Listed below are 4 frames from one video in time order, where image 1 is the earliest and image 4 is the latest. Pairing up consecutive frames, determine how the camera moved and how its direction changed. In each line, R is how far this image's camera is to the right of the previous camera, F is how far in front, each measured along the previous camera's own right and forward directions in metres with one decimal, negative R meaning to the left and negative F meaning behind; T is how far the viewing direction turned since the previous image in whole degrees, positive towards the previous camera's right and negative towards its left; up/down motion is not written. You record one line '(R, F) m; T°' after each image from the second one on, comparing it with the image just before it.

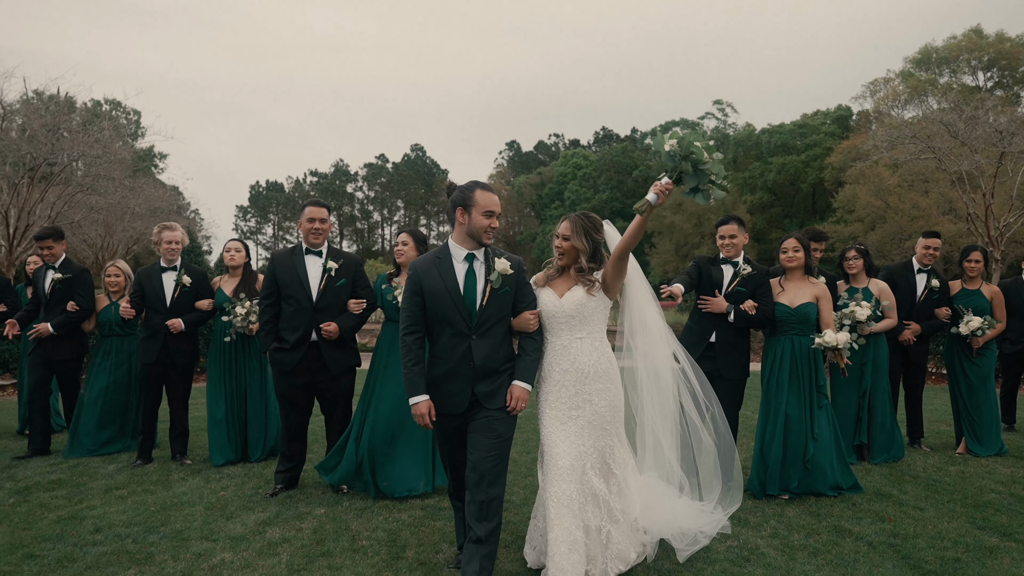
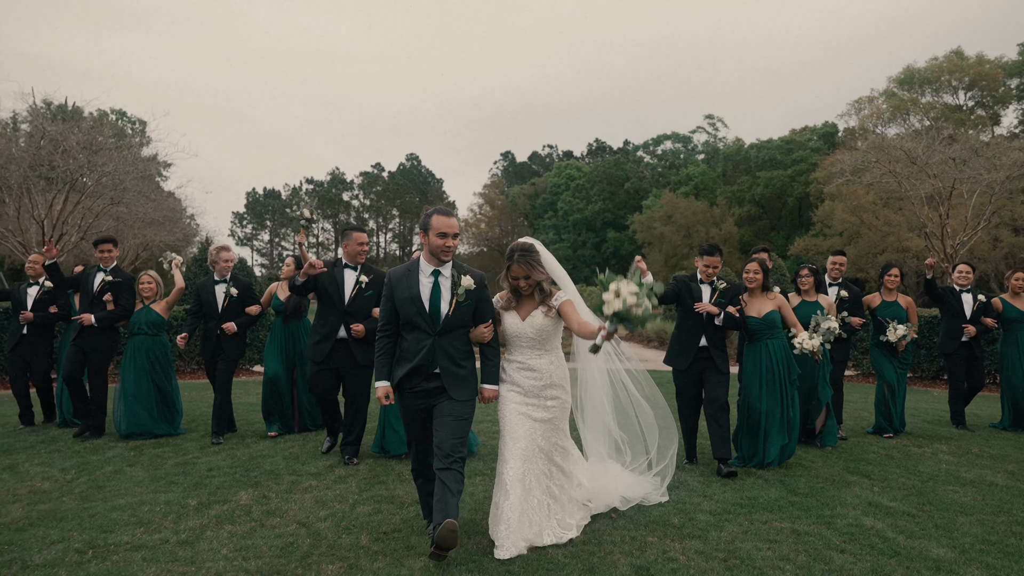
(-0.1, -1.6) m; +1°
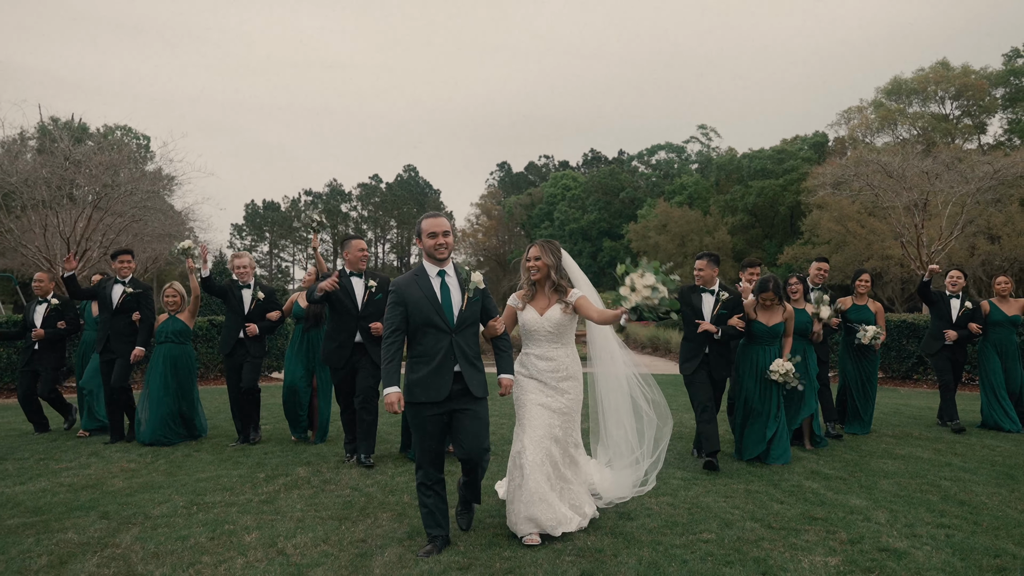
(-0.1, -1.1) m; 0°
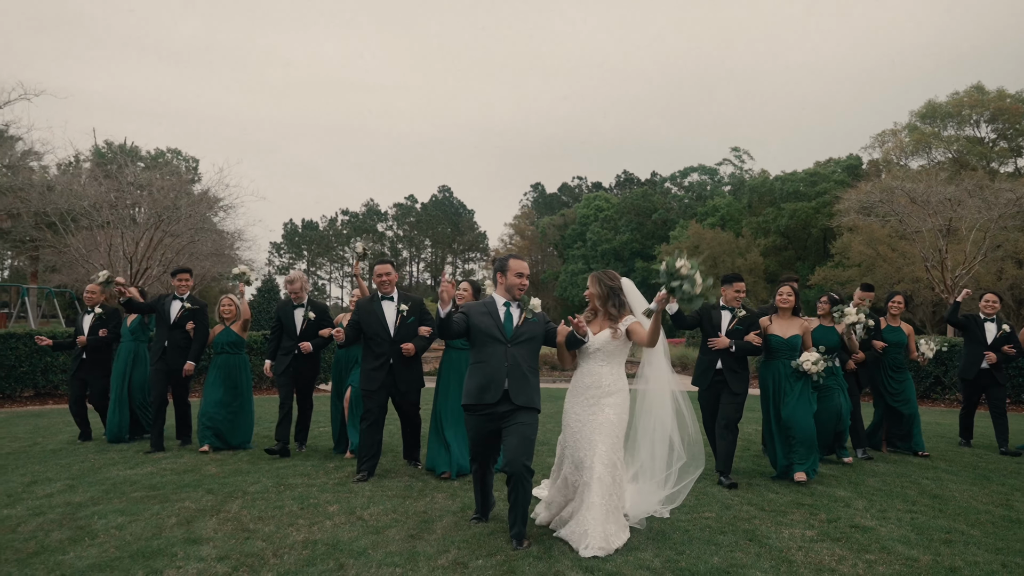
(0.0, -1.0) m; -3°
